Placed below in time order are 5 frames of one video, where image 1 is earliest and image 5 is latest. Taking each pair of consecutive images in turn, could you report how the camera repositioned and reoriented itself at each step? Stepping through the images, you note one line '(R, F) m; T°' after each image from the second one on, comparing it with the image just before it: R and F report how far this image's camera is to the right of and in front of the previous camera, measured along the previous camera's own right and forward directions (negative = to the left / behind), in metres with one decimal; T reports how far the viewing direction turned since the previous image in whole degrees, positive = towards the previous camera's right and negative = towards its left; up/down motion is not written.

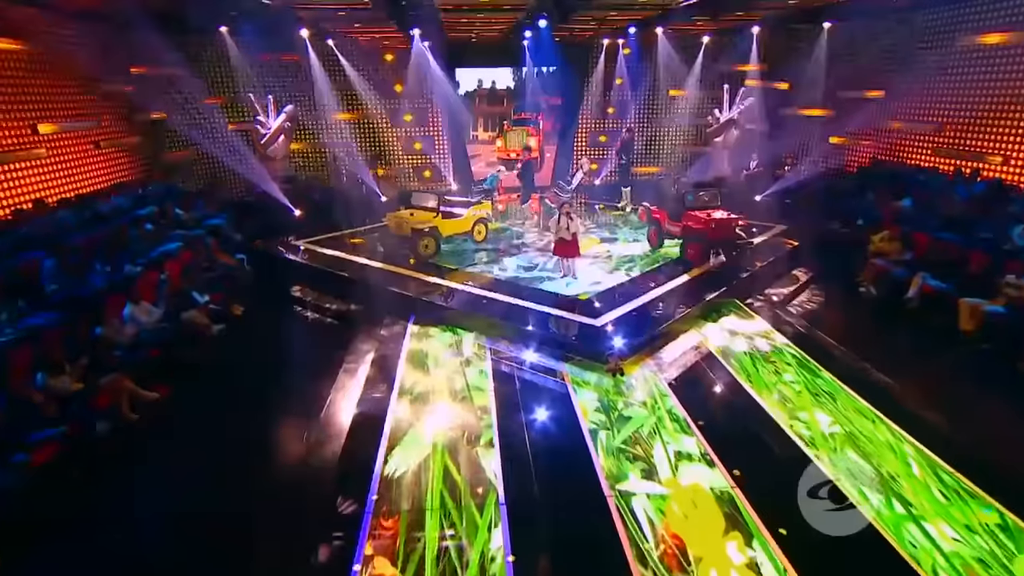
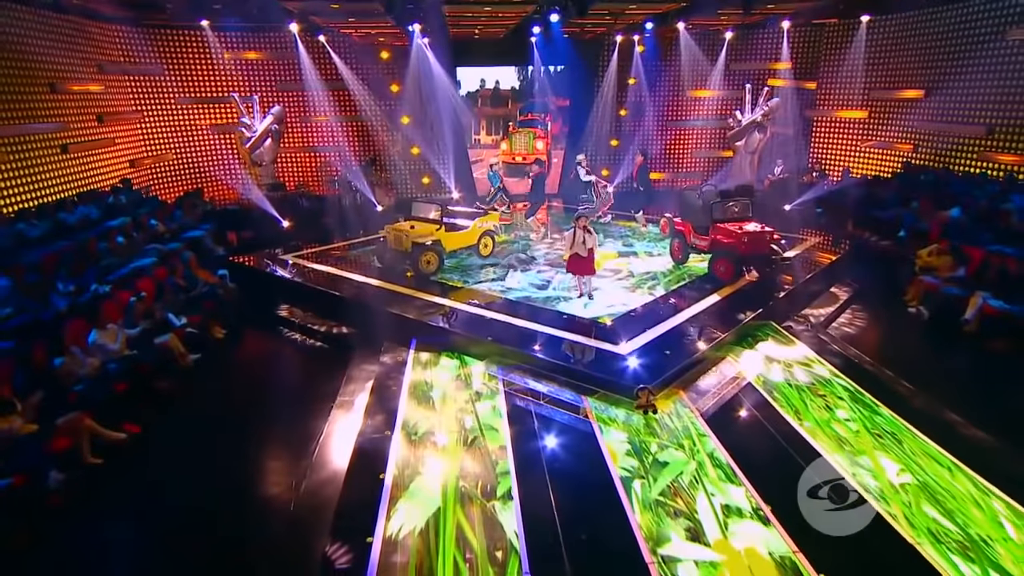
(-0.1, +0.6) m; +1°
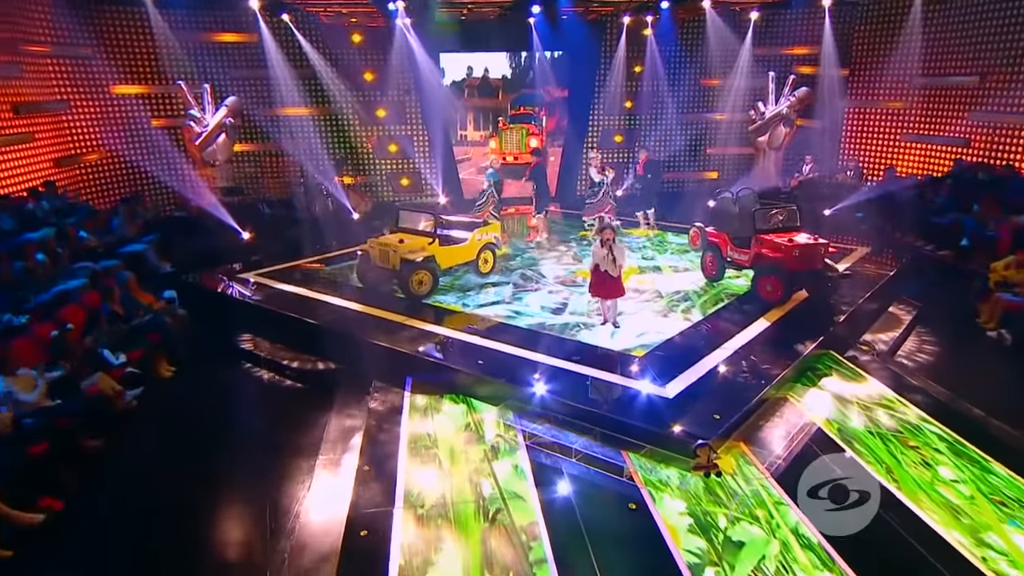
(-0.3, +0.9) m; +3°
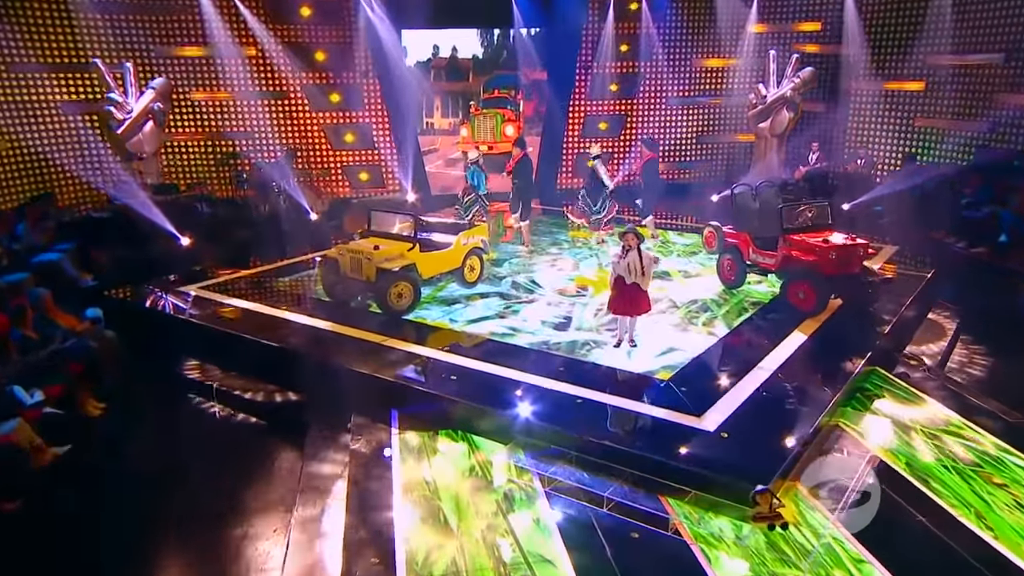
(-0.3, +0.7) m; +5°
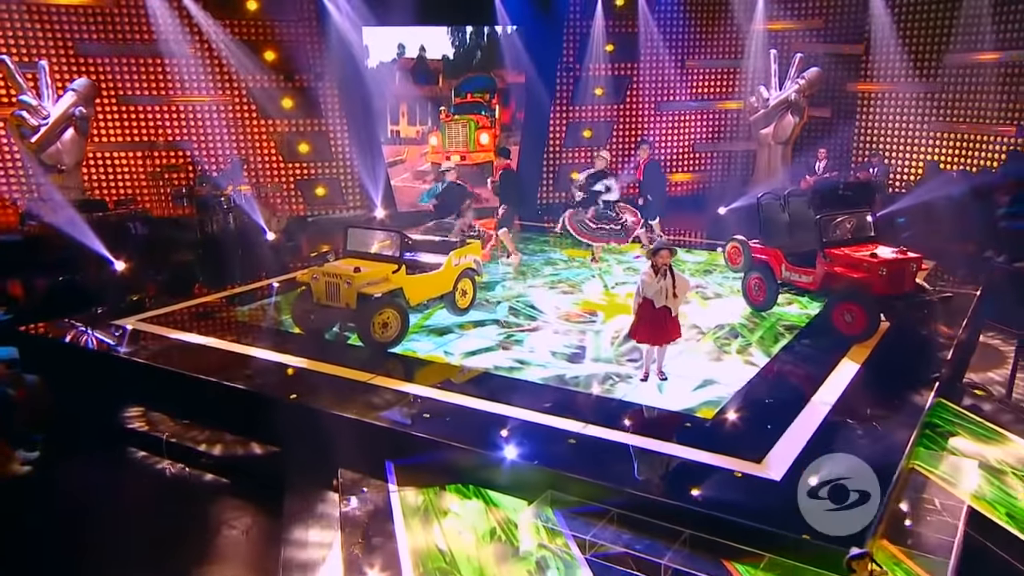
(-0.3, +0.6) m; +5°
